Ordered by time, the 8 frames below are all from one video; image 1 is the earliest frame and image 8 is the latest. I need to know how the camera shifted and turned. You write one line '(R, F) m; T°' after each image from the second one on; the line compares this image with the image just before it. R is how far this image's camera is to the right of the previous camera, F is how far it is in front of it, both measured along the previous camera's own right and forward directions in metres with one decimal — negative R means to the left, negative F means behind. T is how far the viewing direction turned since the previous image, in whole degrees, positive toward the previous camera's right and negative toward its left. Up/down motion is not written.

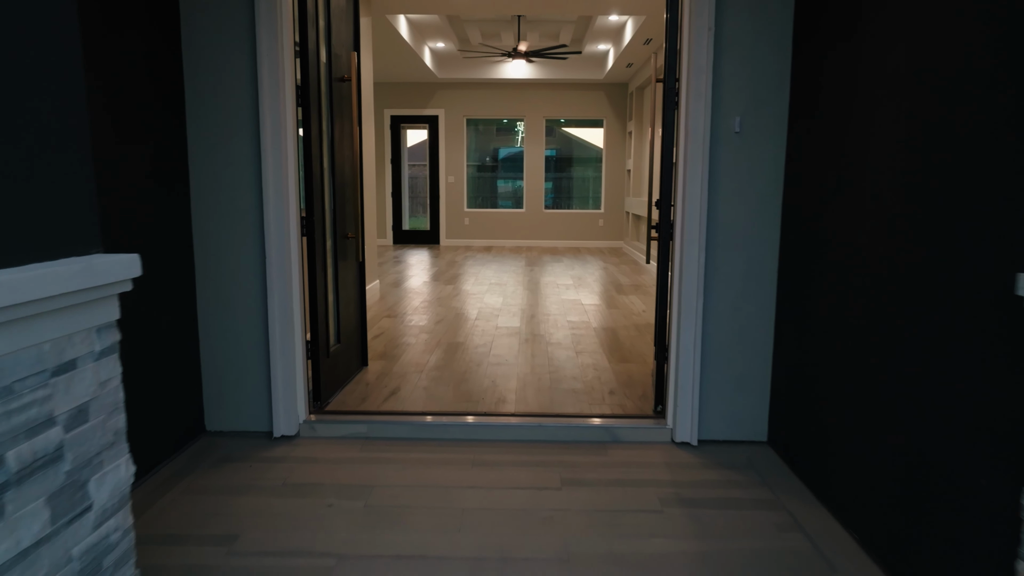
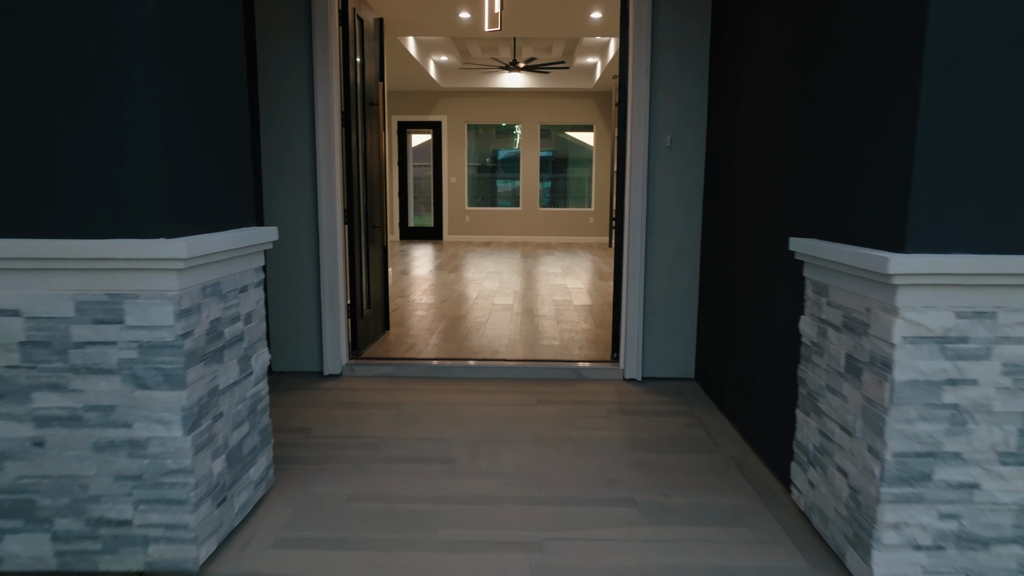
(0.0, -0.9) m; 0°
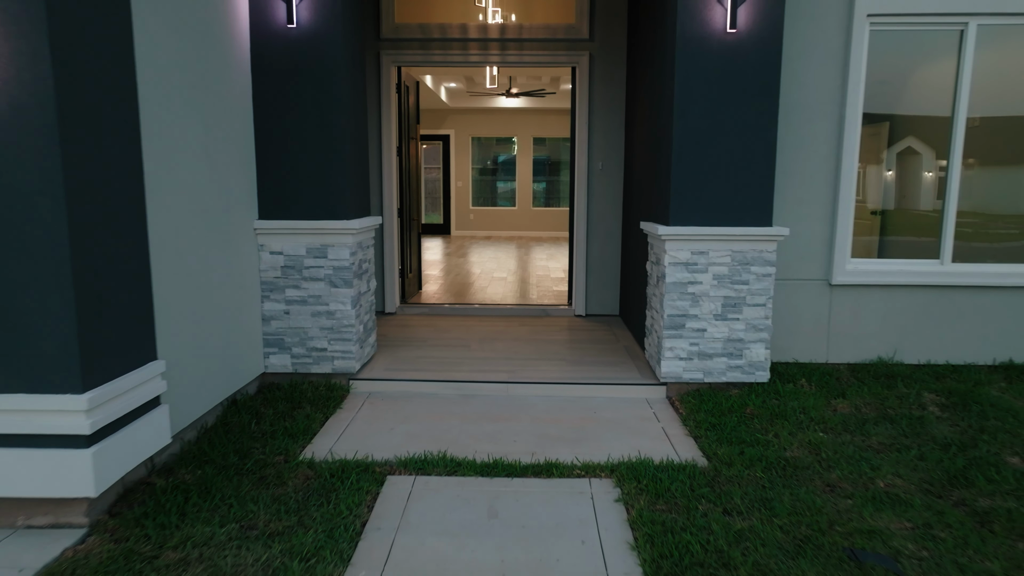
(+0.1, -2.1) m; 0°
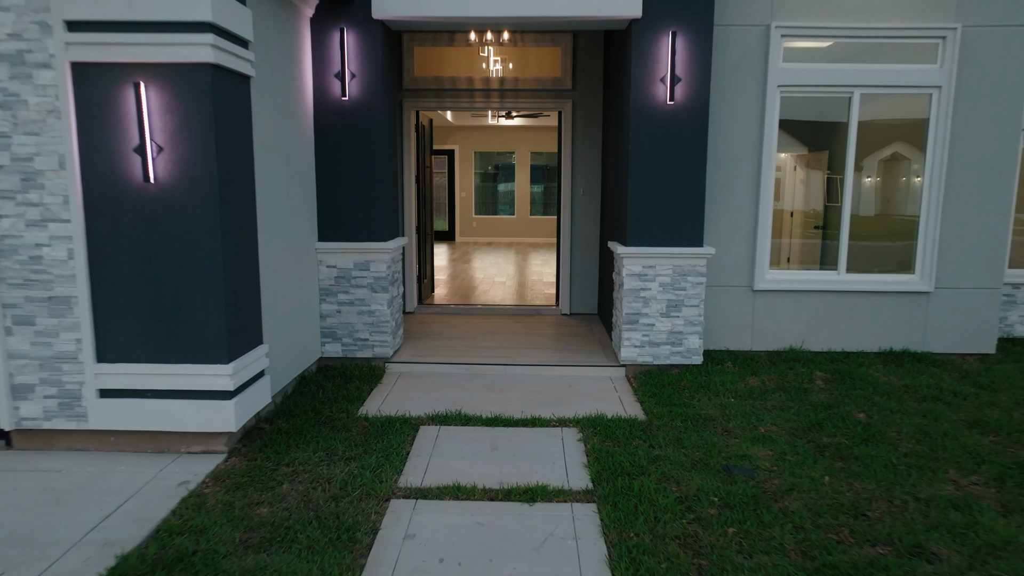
(0.0, -1.2) m; 0°
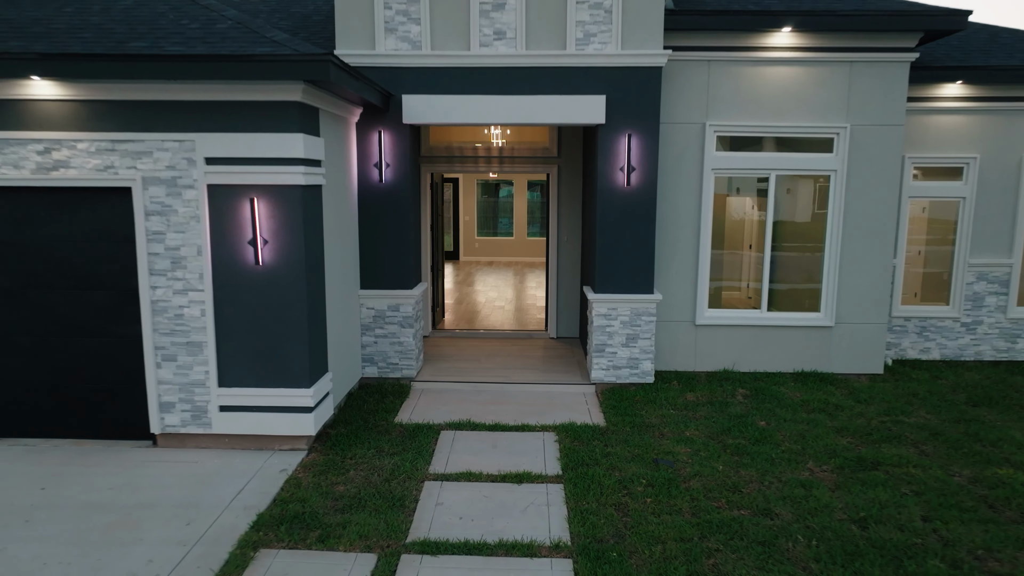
(0.0, -1.5) m; 0°
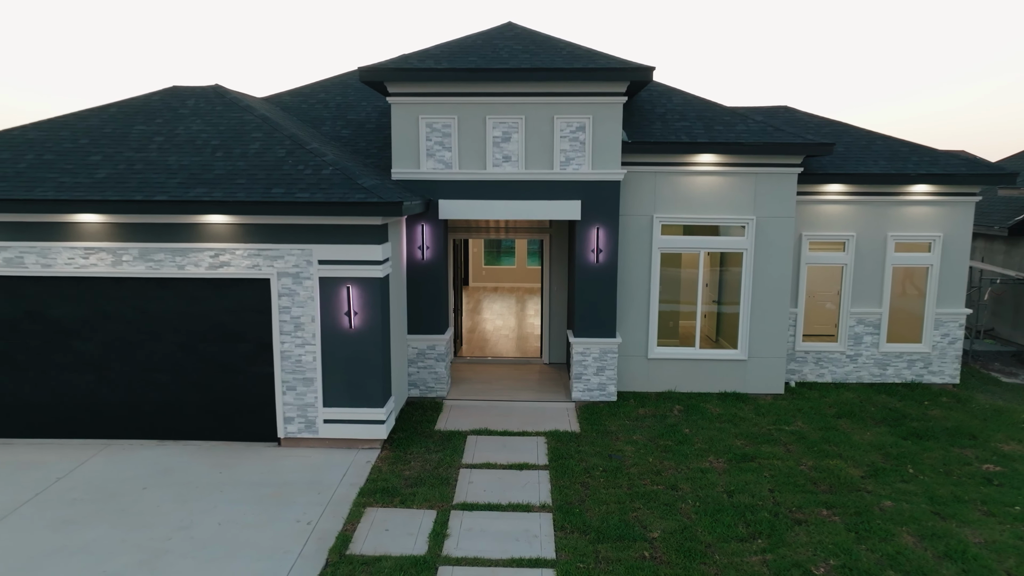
(0.0, -2.6) m; 0°
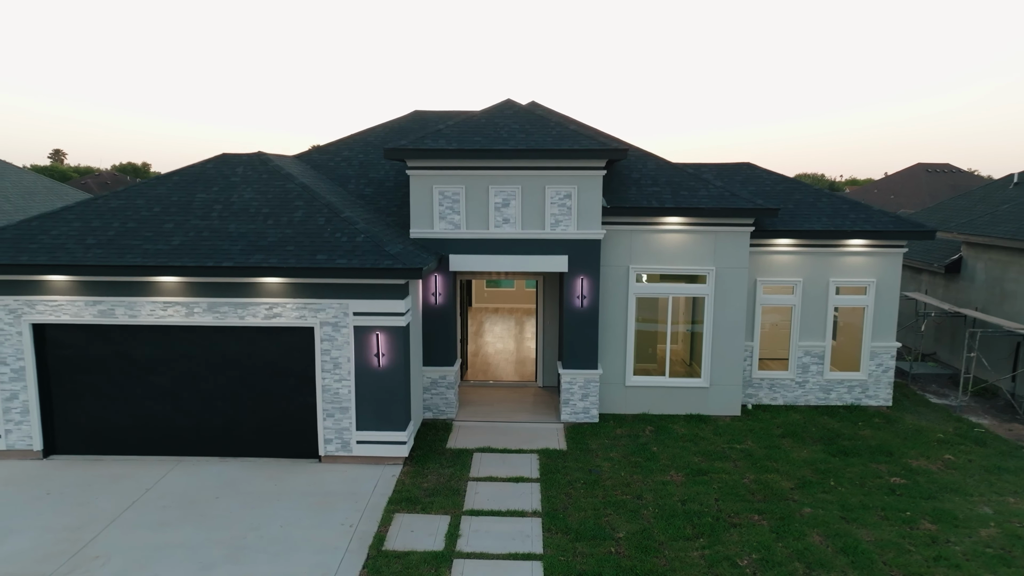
(0.0, -1.7) m; 0°
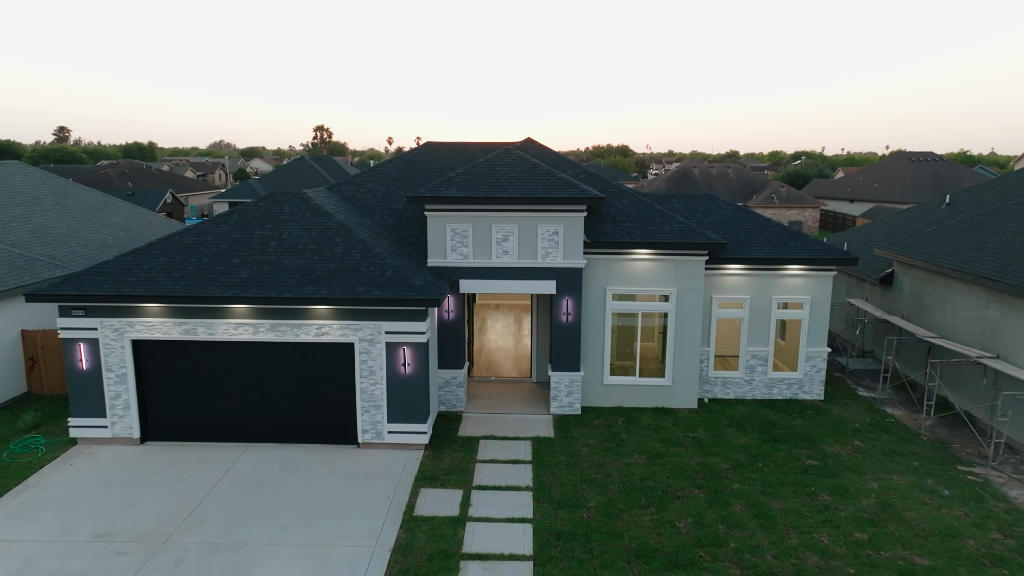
(0.0, -2.4) m; 0°
